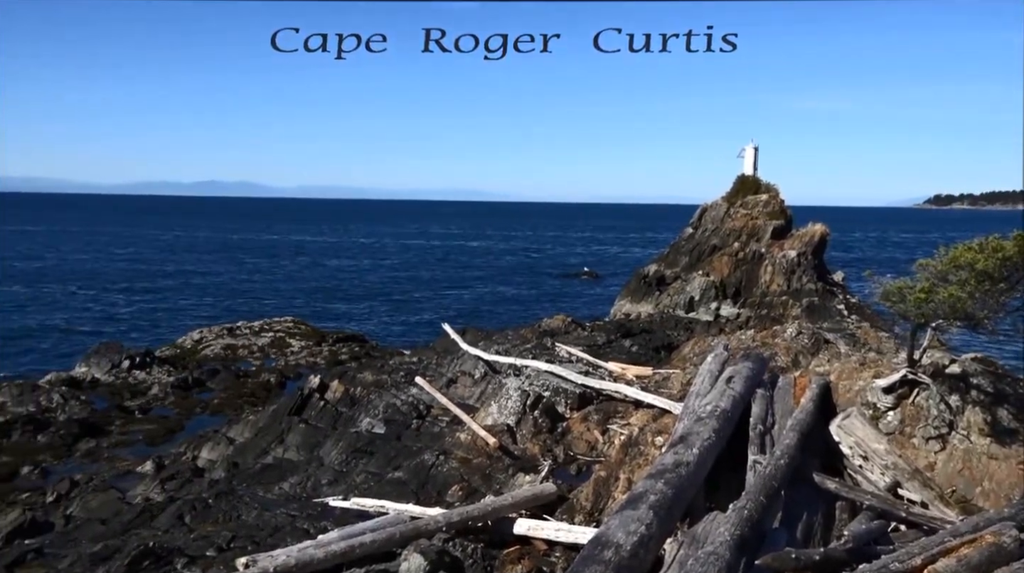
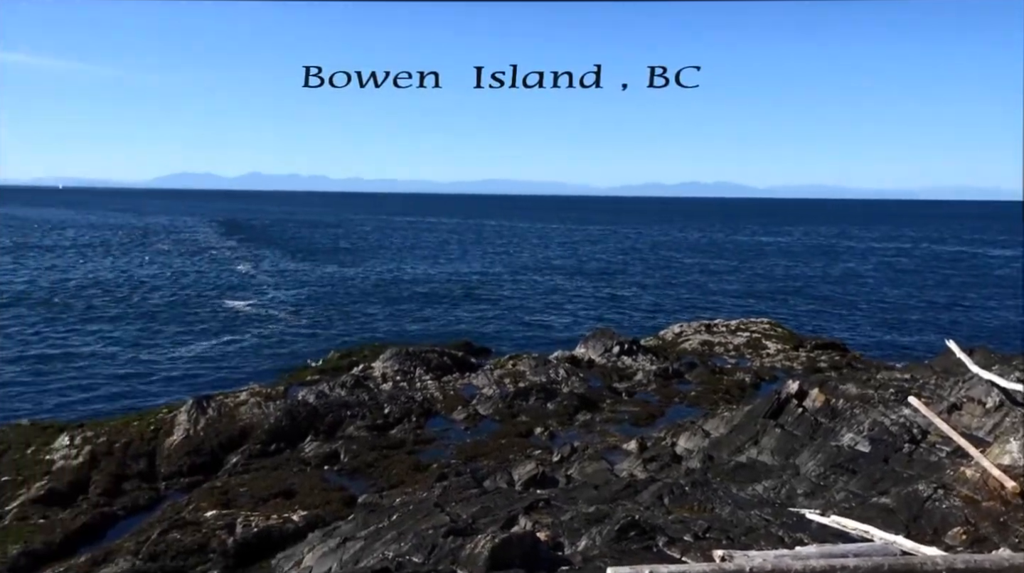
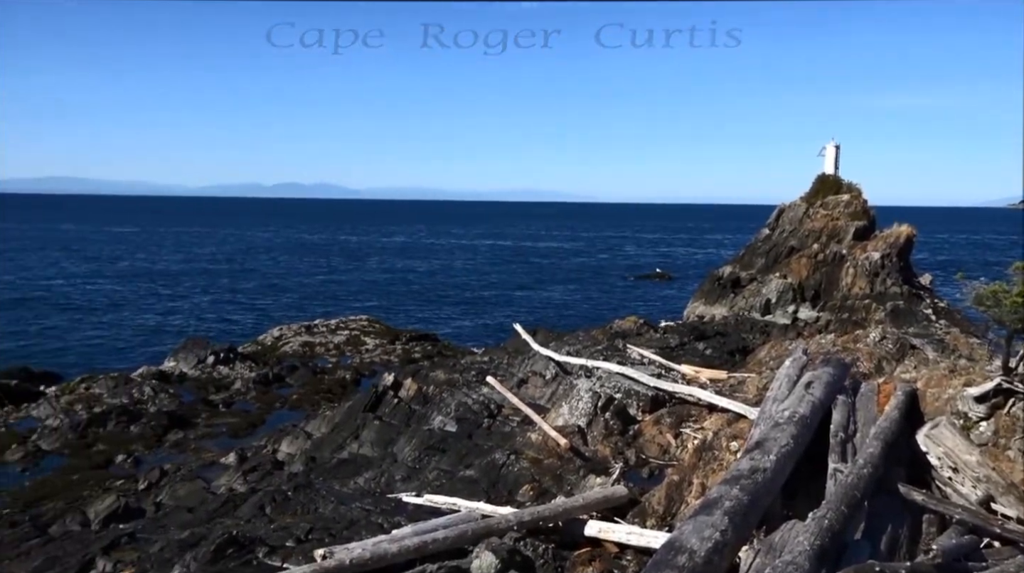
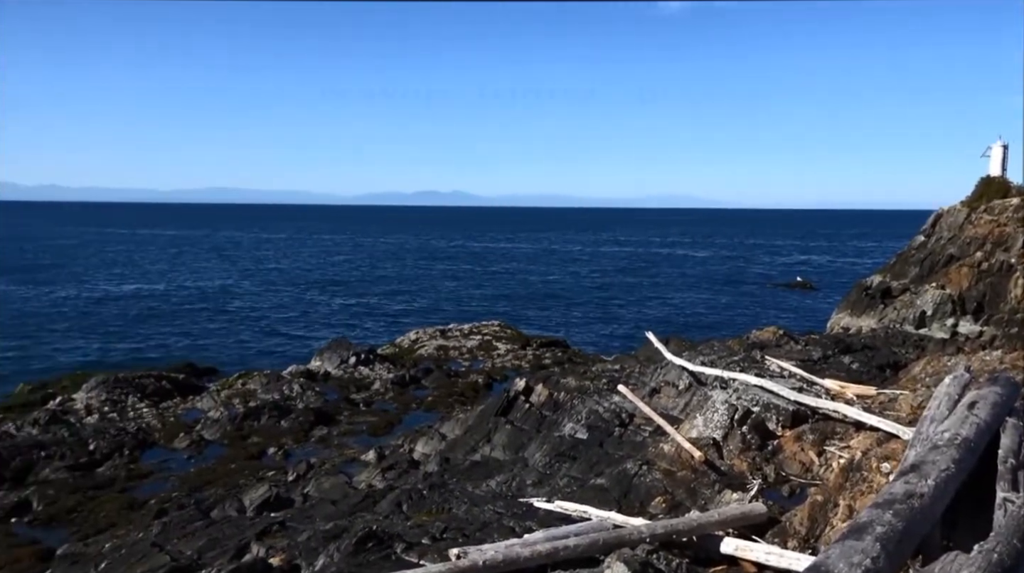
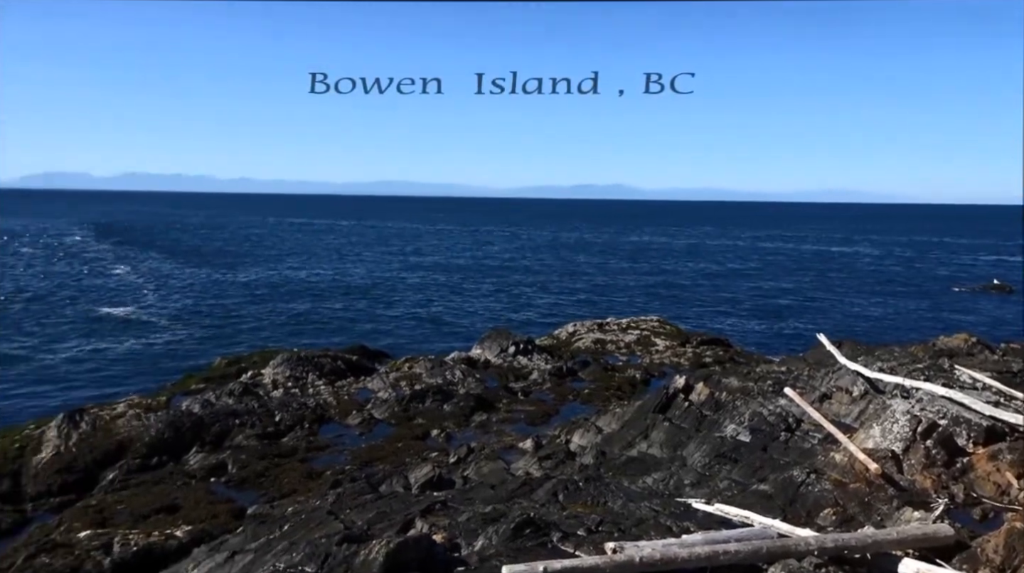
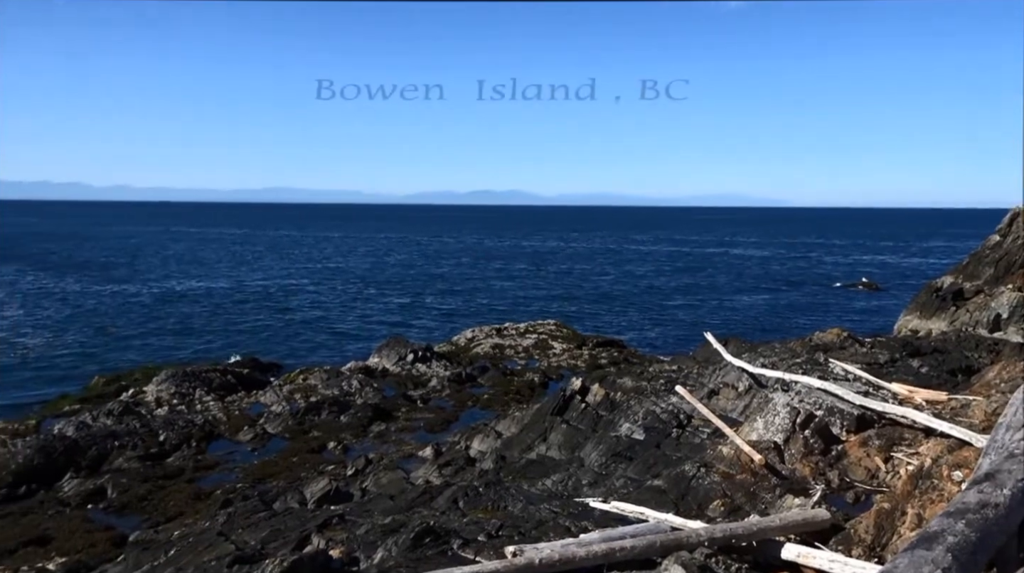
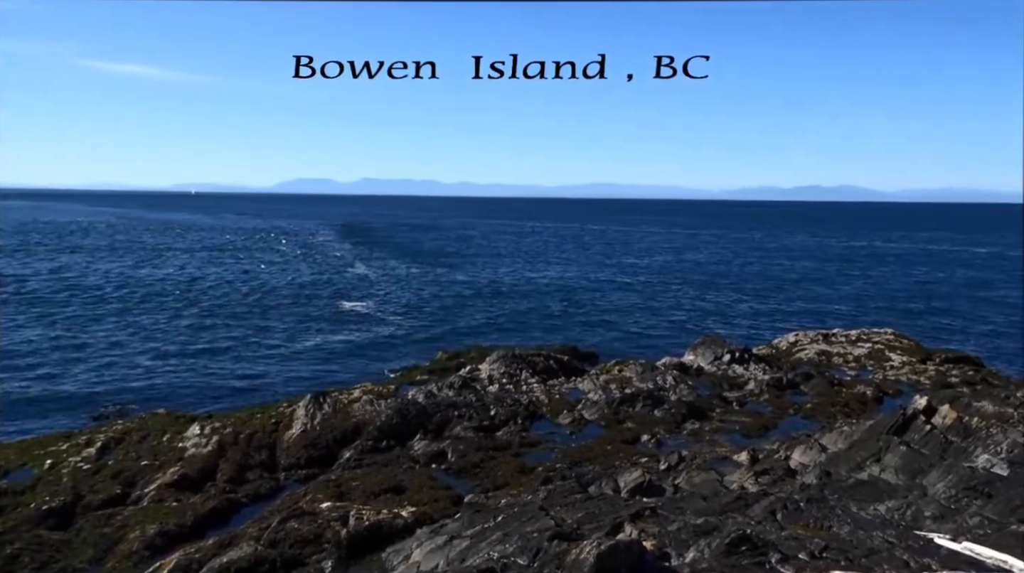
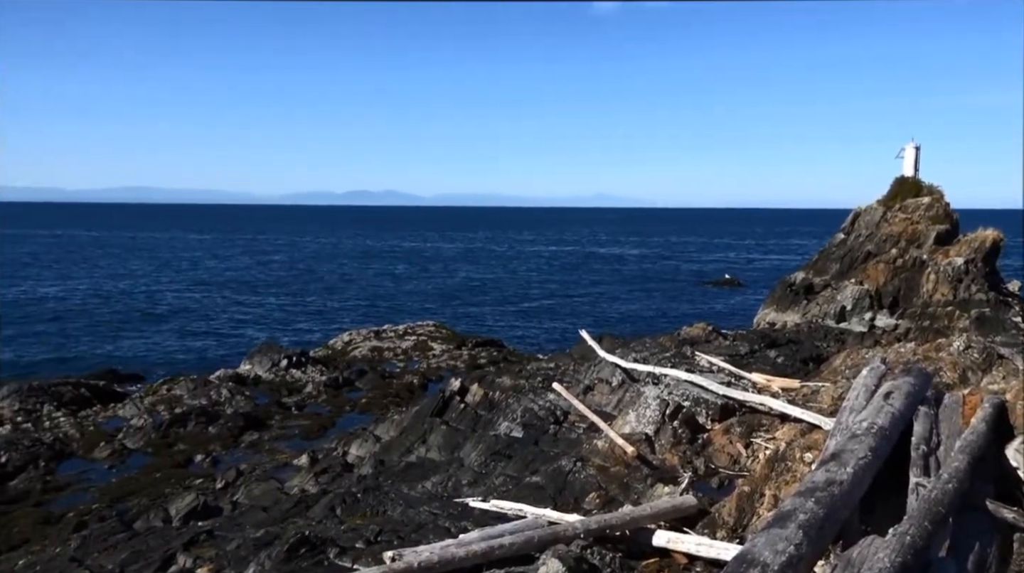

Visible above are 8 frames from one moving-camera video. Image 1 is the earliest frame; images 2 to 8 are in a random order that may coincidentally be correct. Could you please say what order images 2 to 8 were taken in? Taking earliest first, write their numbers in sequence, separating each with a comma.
3, 8, 4, 6, 5, 2, 7
